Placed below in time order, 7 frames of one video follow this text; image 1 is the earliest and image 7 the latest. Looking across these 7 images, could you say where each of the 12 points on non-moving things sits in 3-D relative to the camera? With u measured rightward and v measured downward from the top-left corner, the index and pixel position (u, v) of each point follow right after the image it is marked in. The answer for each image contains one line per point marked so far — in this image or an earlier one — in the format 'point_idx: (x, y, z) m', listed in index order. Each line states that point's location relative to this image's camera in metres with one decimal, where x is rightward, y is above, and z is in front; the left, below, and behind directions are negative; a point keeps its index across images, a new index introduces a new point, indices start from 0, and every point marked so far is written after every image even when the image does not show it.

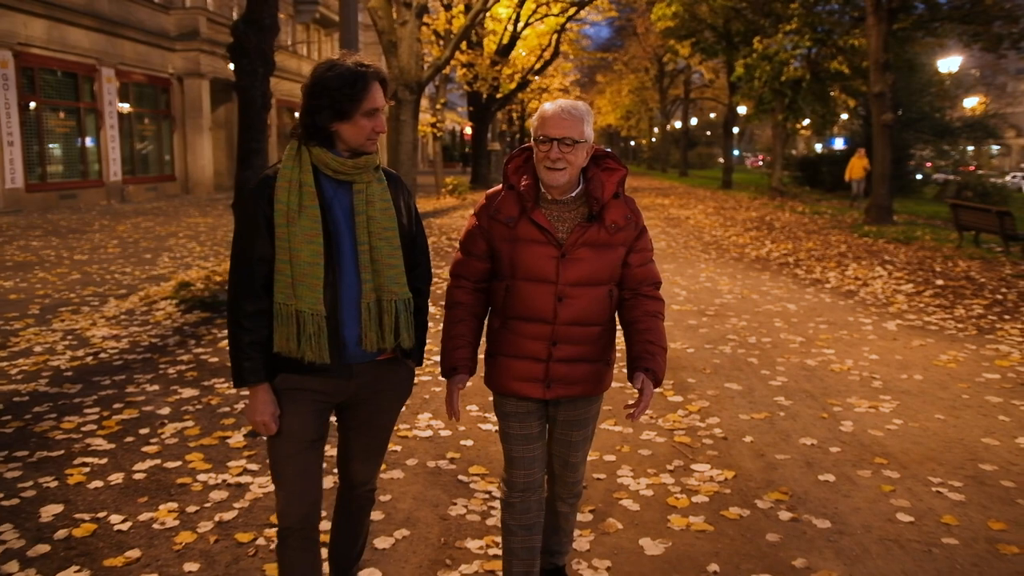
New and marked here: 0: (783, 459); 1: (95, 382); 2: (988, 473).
0: (+1.7, -1.1, +5.3) m
1: (-3.4, -0.8, +7.0) m
2: (+2.8, -1.1, +5.1) m
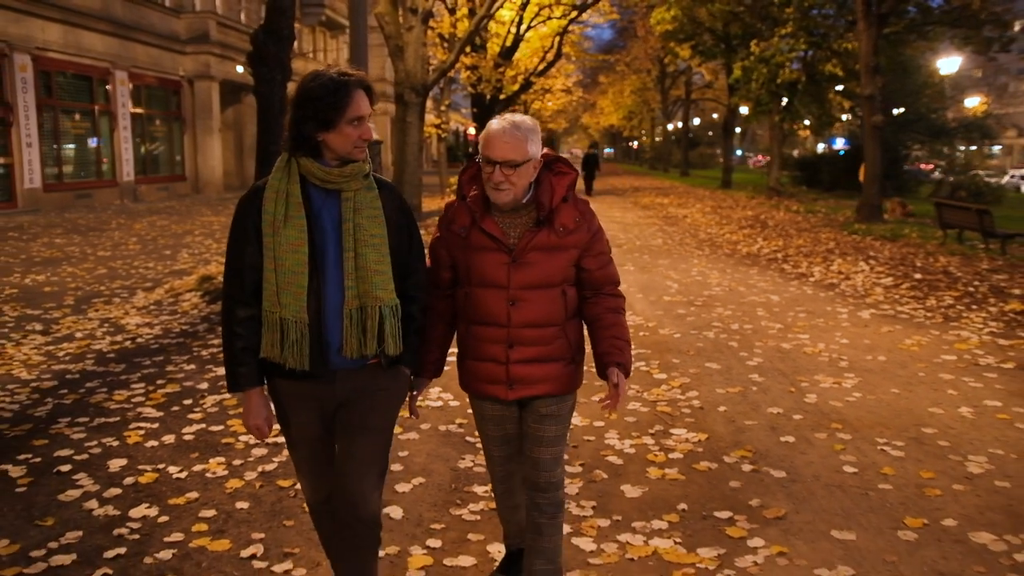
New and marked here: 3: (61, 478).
0: (+1.7, -1.0, +6.0) m
1: (-3.4, -0.7, +7.7) m
2: (+2.8, -1.0, +5.8) m
3: (-2.7, -1.1, +5.0) m
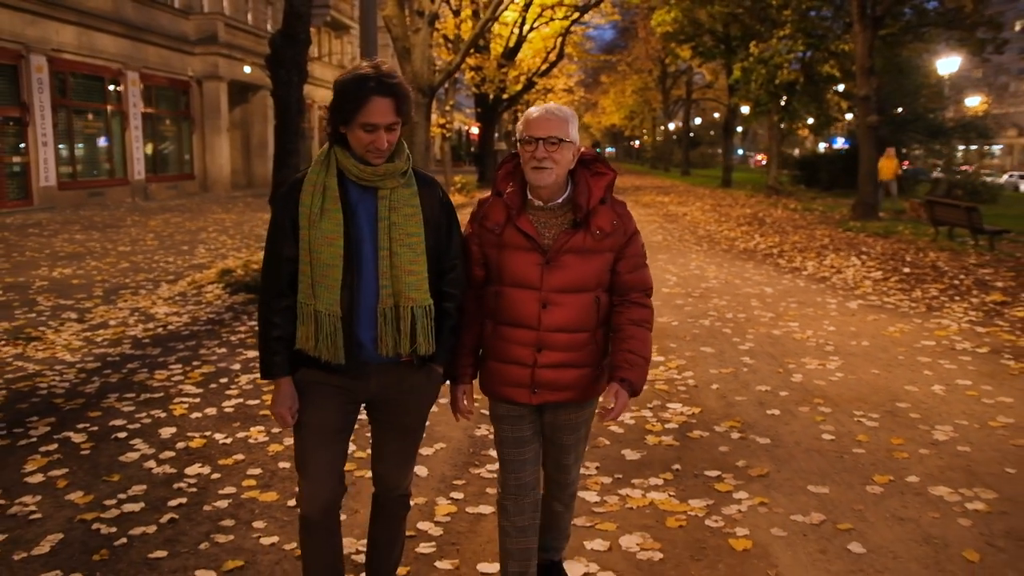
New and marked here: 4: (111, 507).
0: (+1.8, -0.9, +6.6) m
1: (-3.3, -0.6, +8.3) m
2: (+2.9, -0.9, +6.4) m
3: (-2.6, -1.0, +5.6) m
4: (-2.2, -1.2, +4.6) m
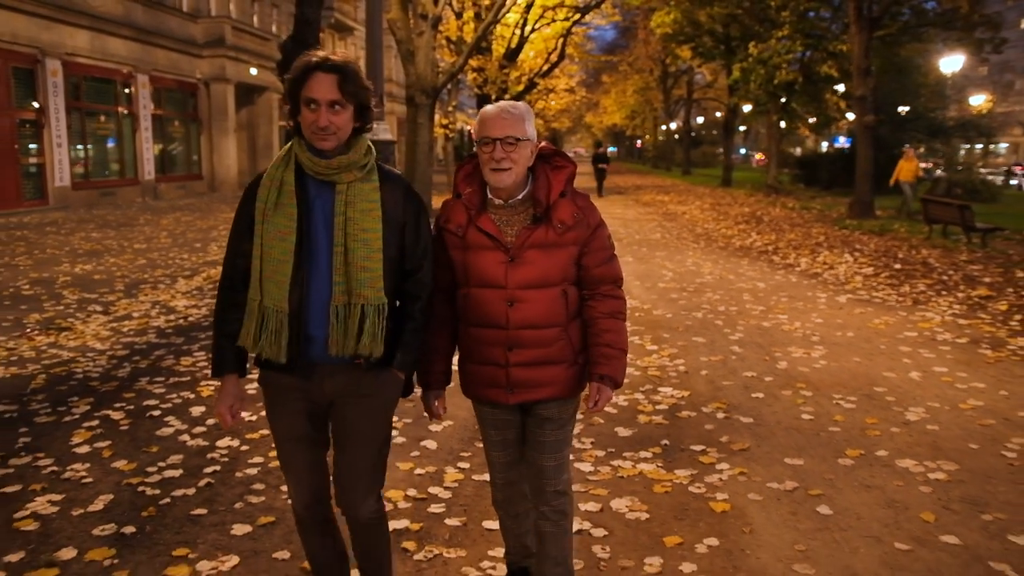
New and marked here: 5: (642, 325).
0: (+1.8, -0.8, +7.0) m
1: (-3.3, -0.5, +8.7) m
2: (+2.9, -0.8, +6.8) m
3: (-2.6, -1.0, +6.1) m
4: (-2.2, -1.1, +5.1) m
5: (+1.4, -0.4, +9.1) m
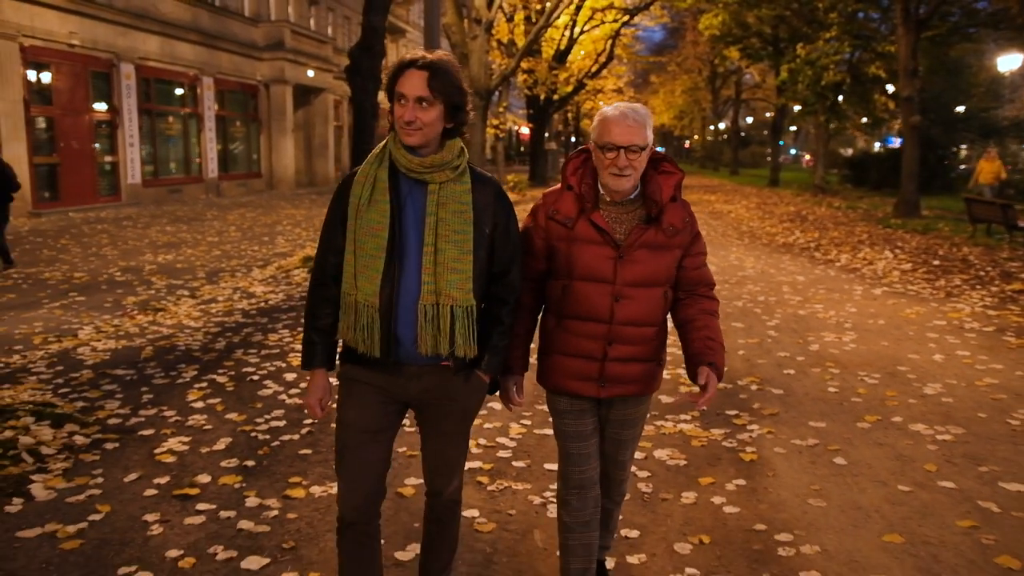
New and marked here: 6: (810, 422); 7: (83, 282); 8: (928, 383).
0: (+2.3, -0.7, +7.7) m
1: (-2.7, -0.3, +9.7) m
2: (+3.4, -0.7, +7.4) m
3: (-2.1, -0.8, +7.0) m
4: (-1.8, -1.0, +6.0) m
5: (+2.0, -0.3, +9.8) m
6: (+2.1, -1.0, +6.0) m
7: (-6.3, +0.1, +12.4) m
8: (+3.5, -0.8, +7.0) m
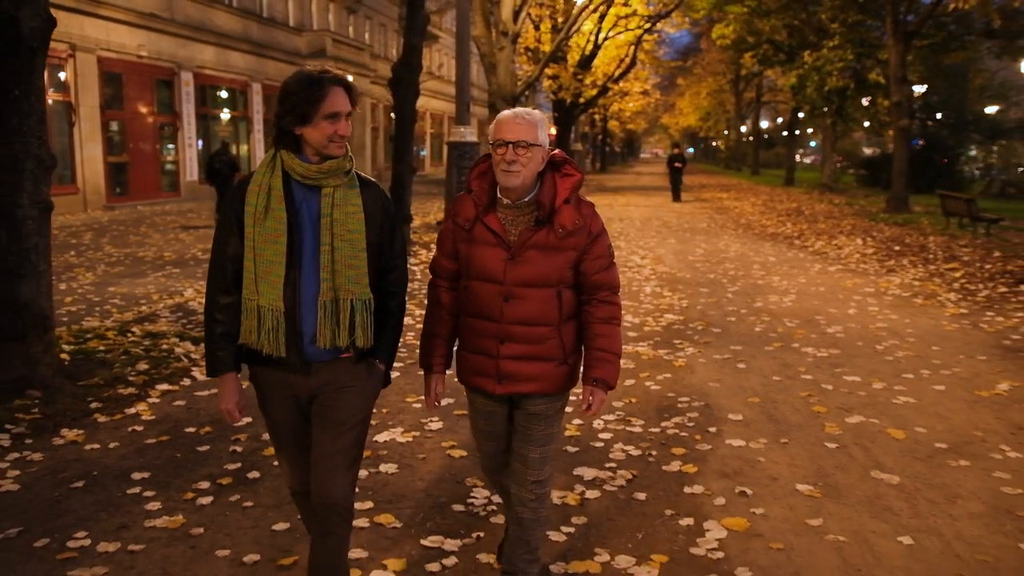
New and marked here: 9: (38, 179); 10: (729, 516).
0: (+2.4, -0.3, +10.0) m
1: (-2.5, +0.1, +12.2) m
2: (+3.5, -0.3, +9.7) m
3: (-2.0, -0.4, +9.5) m
4: (-1.7, -0.6, +8.4) m
5: (+2.2, +0.1, +12.1) m
6: (+2.2, -0.6, +8.4) m
7: (-6.0, +0.5, +15.0) m
8: (+3.5, -0.4, +9.3) m
9: (-3.6, +0.8, +6.5) m
10: (+1.2, -1.2, +4.6) m
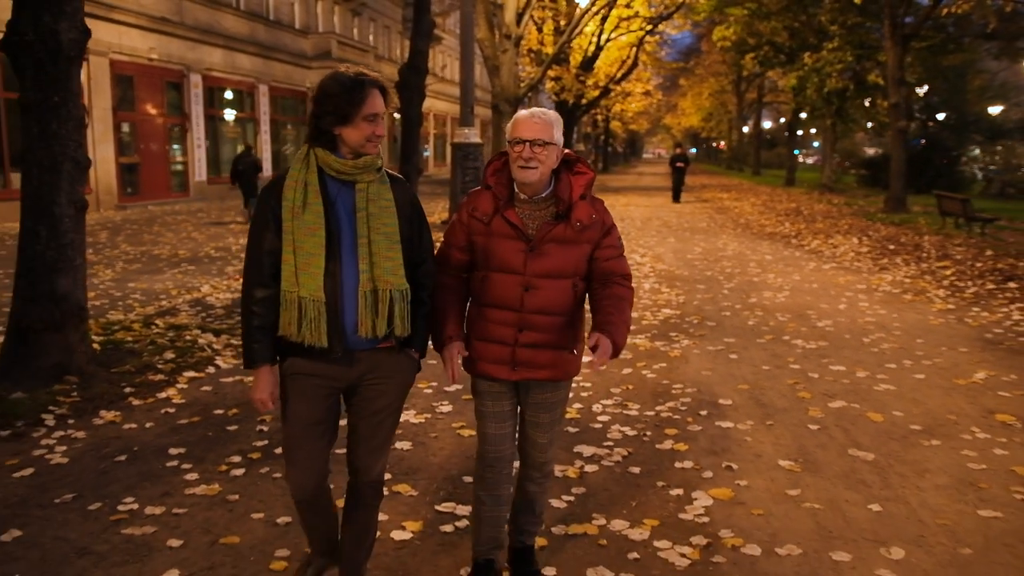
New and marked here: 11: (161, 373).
0: (+2.4, -0.2, +10.5) m
1: (-2.5, +0.1, +12.7) m
2: (+3.6, -0.3, +10.2) m
3: (-2.0, -0.3, +9.9) m
4: (-1.7, -0.5, +8.9) m
5: (+2.2, +0.1, +12.5) m
6: (+2.2, -0.5, +8.8) m
7: (-6.0, +0.6, +15.5) m
8: (+3.6, -0.4, +9.7) m
9: (-3.6, +0.9, +6.9) m
10: (+1.2, -1.2, +5.0) m
11: (-3.1, -0.7, +7.4) m
